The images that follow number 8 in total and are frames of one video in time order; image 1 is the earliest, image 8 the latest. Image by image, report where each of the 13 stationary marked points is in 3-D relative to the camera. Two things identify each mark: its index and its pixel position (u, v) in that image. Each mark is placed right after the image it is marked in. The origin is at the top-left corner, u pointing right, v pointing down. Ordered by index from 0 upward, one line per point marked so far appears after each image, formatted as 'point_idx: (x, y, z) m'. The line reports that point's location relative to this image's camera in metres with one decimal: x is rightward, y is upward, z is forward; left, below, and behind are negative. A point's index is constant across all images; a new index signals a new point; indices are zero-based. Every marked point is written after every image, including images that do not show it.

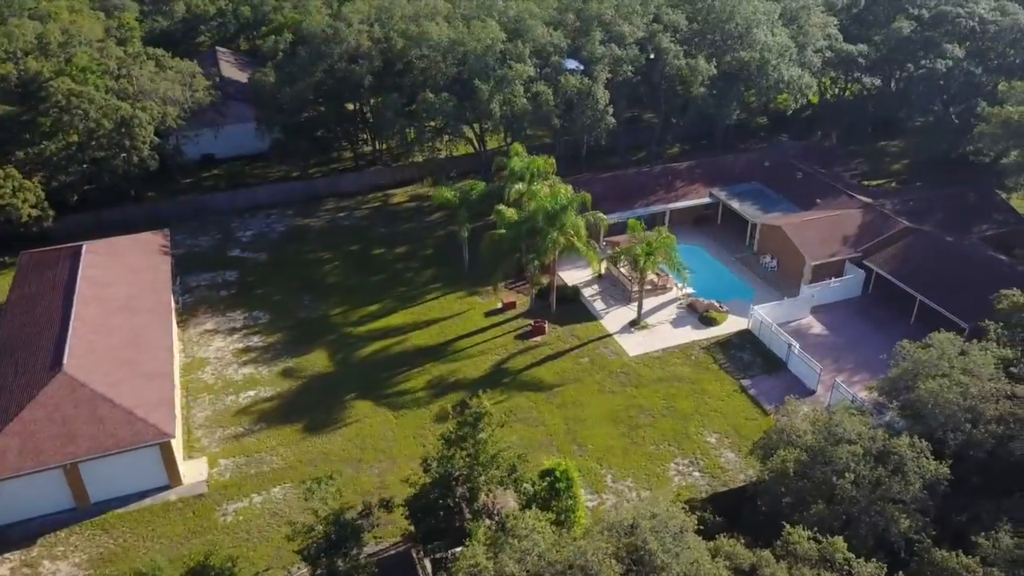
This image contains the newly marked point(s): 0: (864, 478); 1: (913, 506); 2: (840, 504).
0: (+8.5, -4.6, +19.4) m
1: (+9.5, -5.2, +19.1) m
2: (+7.9, -5.2, +19.2) m
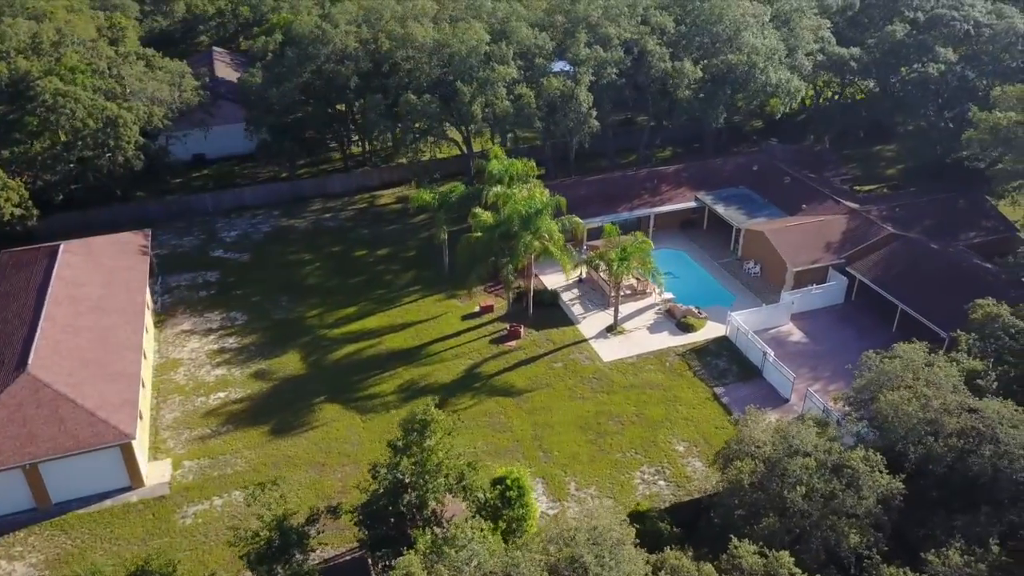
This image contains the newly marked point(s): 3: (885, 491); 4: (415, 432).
0: (+7.3, -4.8, +19.0) m
1: (+8.2, -5.5, +18.7) m
2: (+6.6, -5.4, +18.9) m
3: (+8.8, -4.8, +19.0) m
4: (-2.5, -3.6, +19.8) m
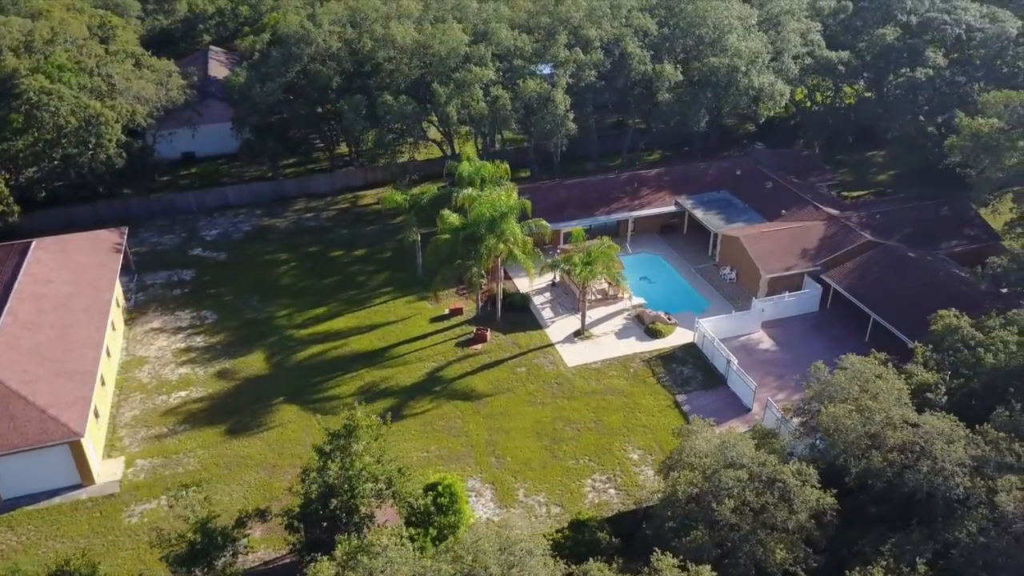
0: (+5.5, -5.0, +18.7) m
1: (+6.5, -5.7, +18.3) m
2: (+4.8, -5.6, +18.5) m
3: (+7.1, -5.1, +18.6) m
4: (-4.2, -3.6, +19.7) m
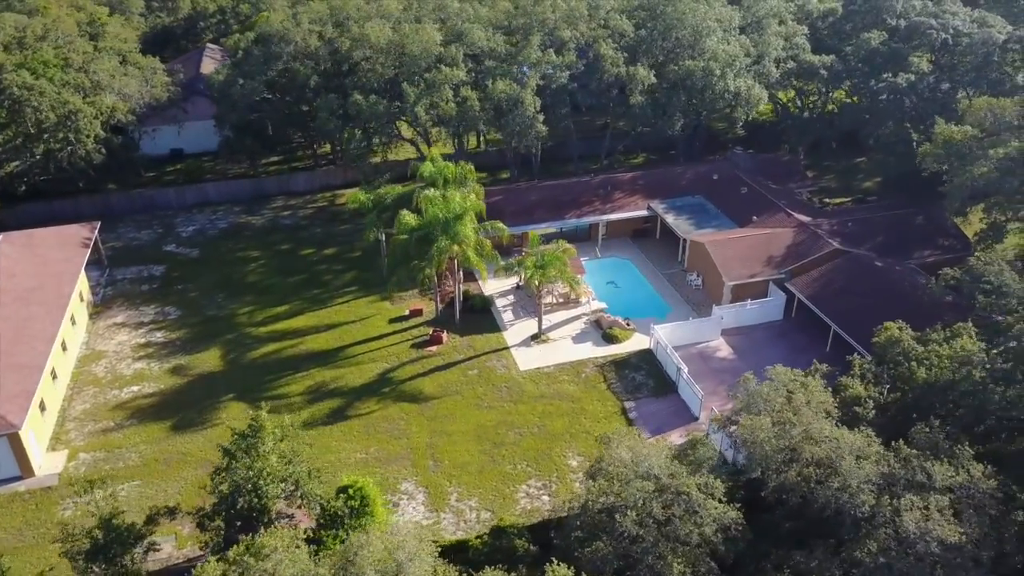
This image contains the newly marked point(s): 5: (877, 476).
0: (+3.2, -5.2, +18.3) m
1: (+4.2, -5.9, +18.0) m
2: (+2.5, -5.8, +18.2) m
3: (+4.8, -5.3, +18.2) m
4: (-6.4, -3.6, +19.7) m
5: (+8.2, -4.2, +17.9) m
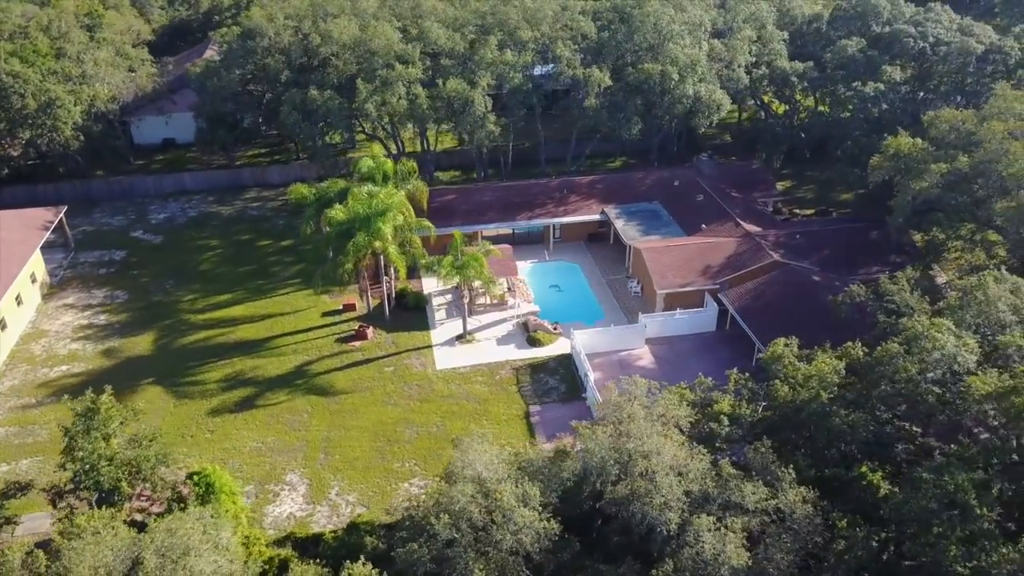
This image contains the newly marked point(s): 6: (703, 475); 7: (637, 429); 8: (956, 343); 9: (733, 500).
0: (-1.0, -5.3, +18.2) m
1: (-0.1, -6.0, +17.8) m
2: (-1.7, -5.8, +18.1) m
3: (+0.6, -5.4, +18.0) m
4: (-10.4, -3.3, +20.3) m
5: (+4.0, -4.4, +17.4) m
6: (+4.2, -4.1, +17.7) m
7: (+3.0, -3.4, +19.3) m
8: (+10.1, -1.3, +18.3) m
9: (+4.7, -4.5, +17.0) m
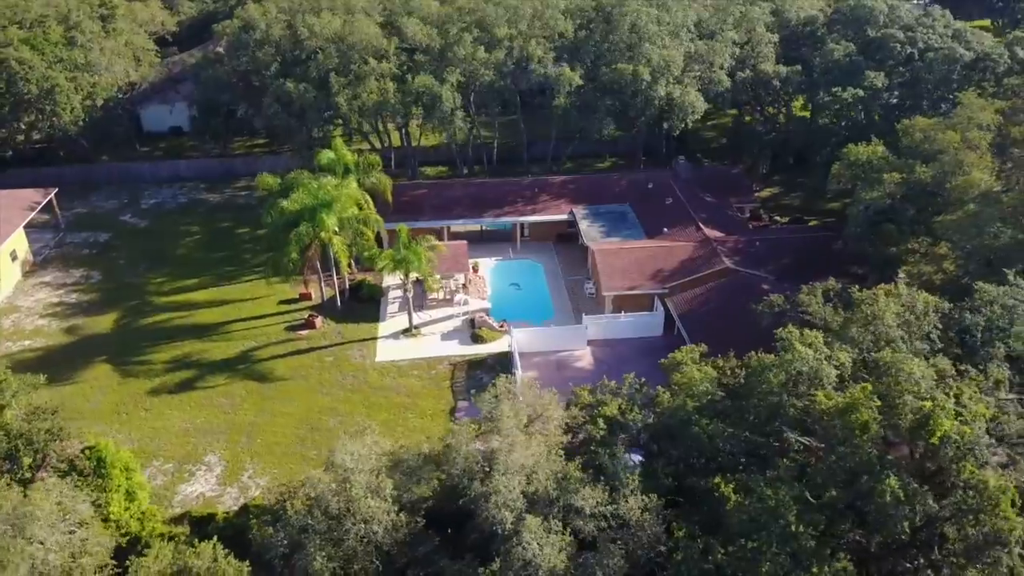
0: (-4.3, -5.1, +18.5) m
1: (-3.5, -5.8, +18.0) m
2: (-5.1, -5.6, +18.4) m
3: (-2.8, -5.3, +18.1) m
4: (-13.5, -2.7, +21.2) m
5: (+0.6, -4.4, +17.3) m
6: (+0.9, -4.1, +17.6) m
7: (-0.2, -3.4, +19.3) m
8: (+6.9, -1.5, +17.8) m
9: (+1.3, -4.6, +16.9) m
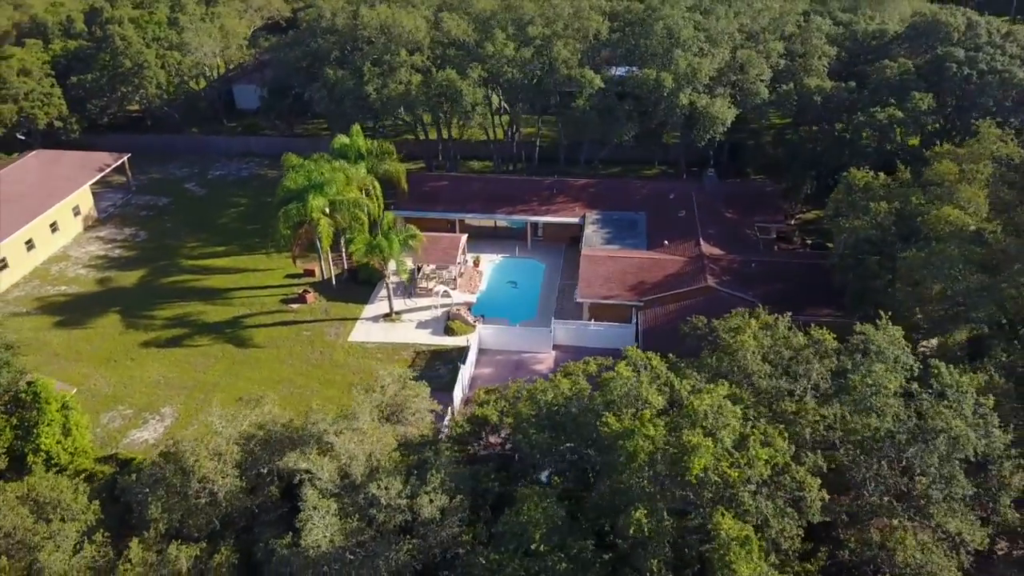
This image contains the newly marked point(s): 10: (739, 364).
0: (-8.1, -4.3, +19.7) m
1: (-7.5, -5.2, +19.1) m
2: (-8.9, -4.8, +19.8) m
3: (-6.7, -4.7, +19.1) m
4: (-16.4, -1.0, +24.0) m
5: (-3.5, -4.2, +17.7) m
6: (-3.1, -3.9, +17.9) m
7: (-3.8, -3.1, +19.7) m
8: (+3.0, -2.0, +17.0) m
9: (-2.9, -4.4, +17.1) m
10: (+5.0, -1.7, +17.6) m
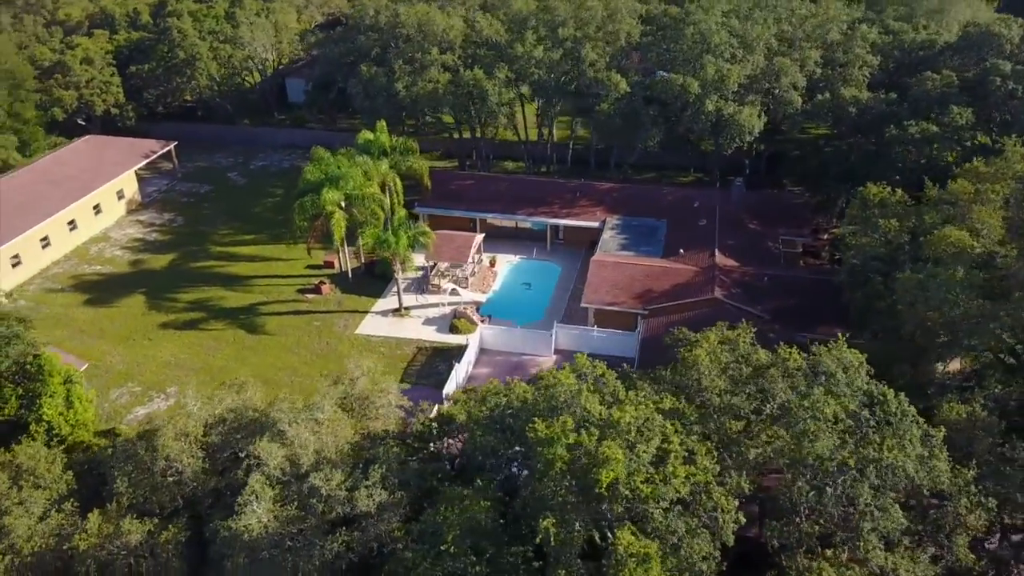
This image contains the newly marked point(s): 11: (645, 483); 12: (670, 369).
0: (-9.1, -3.9, +20.4) m
1: (-8.6, -4.8, +19.7) m
2: (-10.0, -4.3, +20.6) m
3: (-7.8, -4.4, +19.7) m
4: (-16.8, -0.2, +25.5) m
5: (-4.7, -4.0, +18.0) m
6: (-4.3, -3.8, +18.2) m
7: (-4.7, -2.9, +20.1) m
8: (+1.9, -2.1, +16.7) m
9: (-4.2, -4.2, +17.4) m
10: (+3.9, -1.9, +17.1) m
11: (+2.3, -3.3, +13.6) m
12: (+3.6, -1.8, +18.2) m
